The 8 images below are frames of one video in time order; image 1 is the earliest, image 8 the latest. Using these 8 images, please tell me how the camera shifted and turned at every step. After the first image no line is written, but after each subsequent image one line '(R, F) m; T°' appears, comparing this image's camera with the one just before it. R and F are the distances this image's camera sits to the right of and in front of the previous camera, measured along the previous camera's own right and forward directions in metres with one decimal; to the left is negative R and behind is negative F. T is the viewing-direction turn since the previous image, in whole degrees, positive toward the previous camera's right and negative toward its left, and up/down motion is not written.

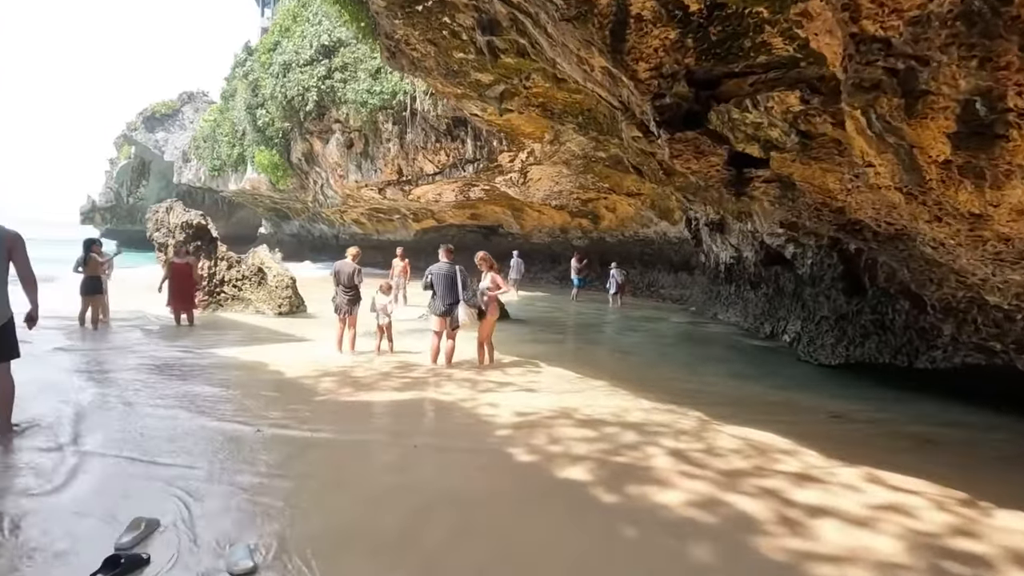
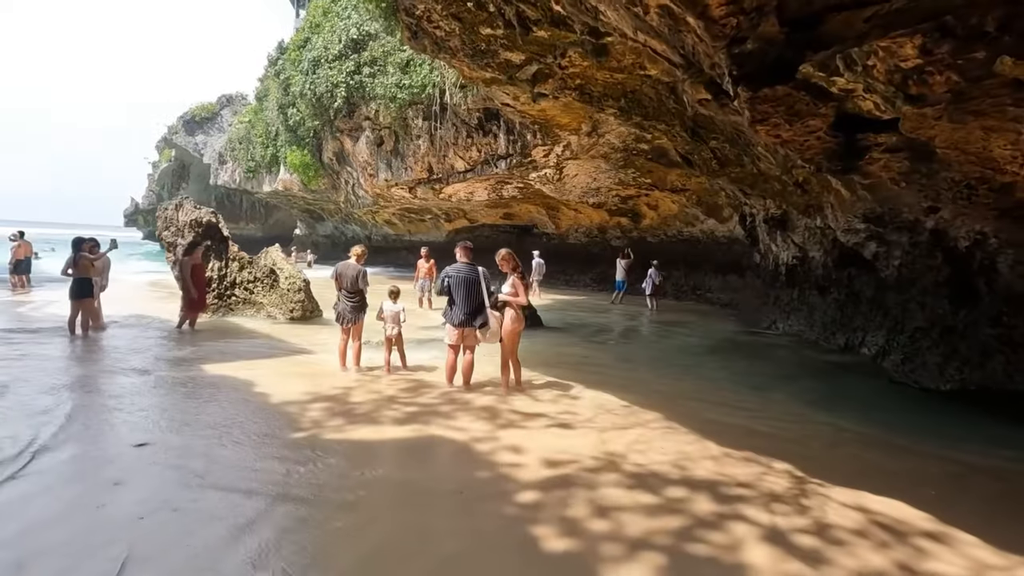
(+0.1, +1.2) m; -4°
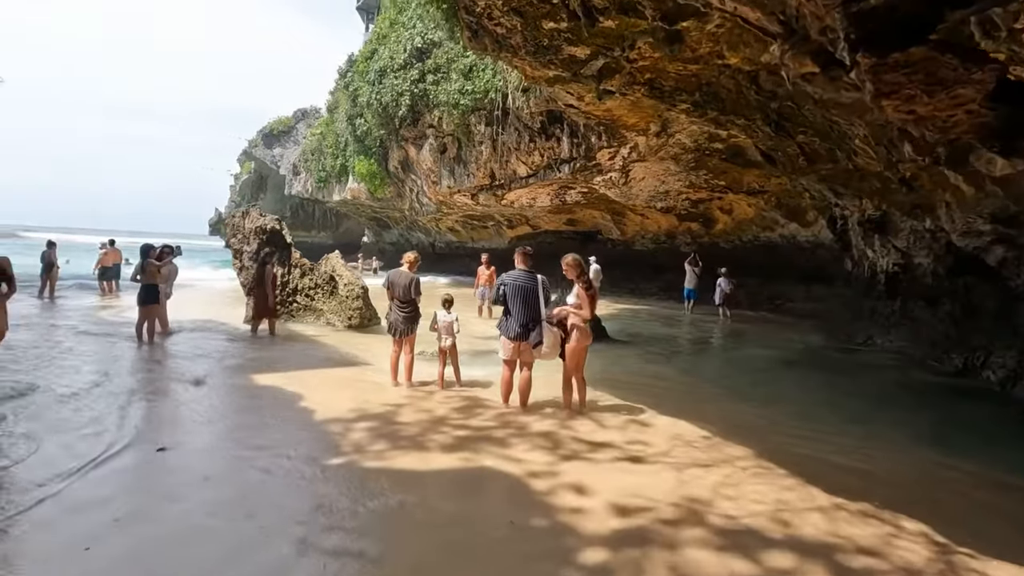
(0.0, +0.5) m; -7°
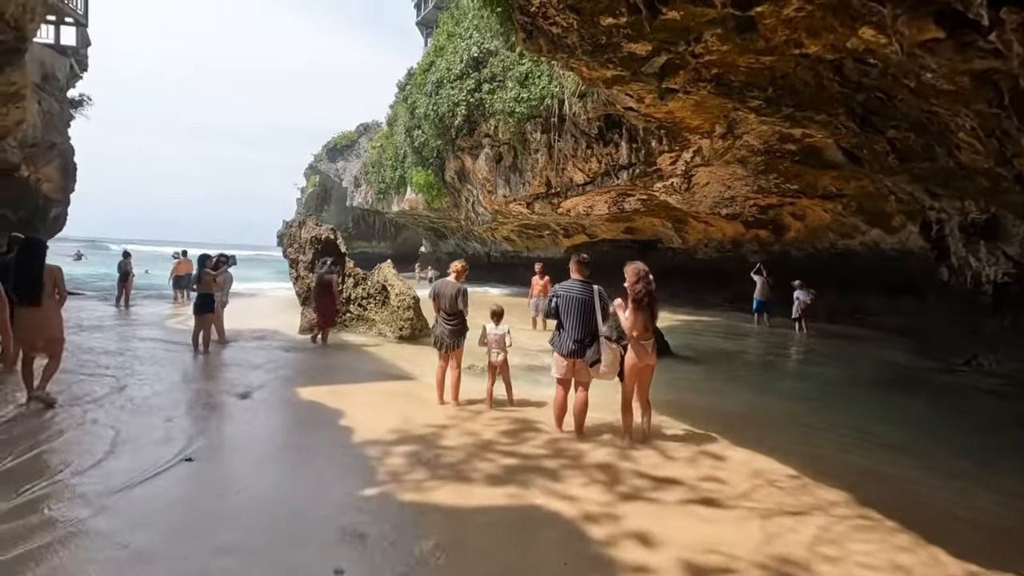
(0.0, +0.4) m; -6°
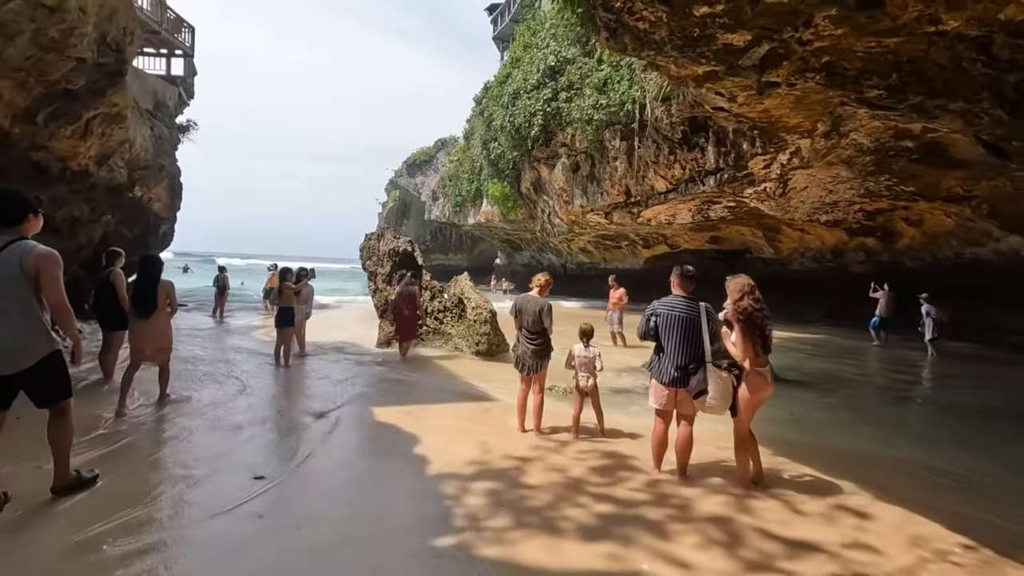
(-0.1, +0.5) m; -8°
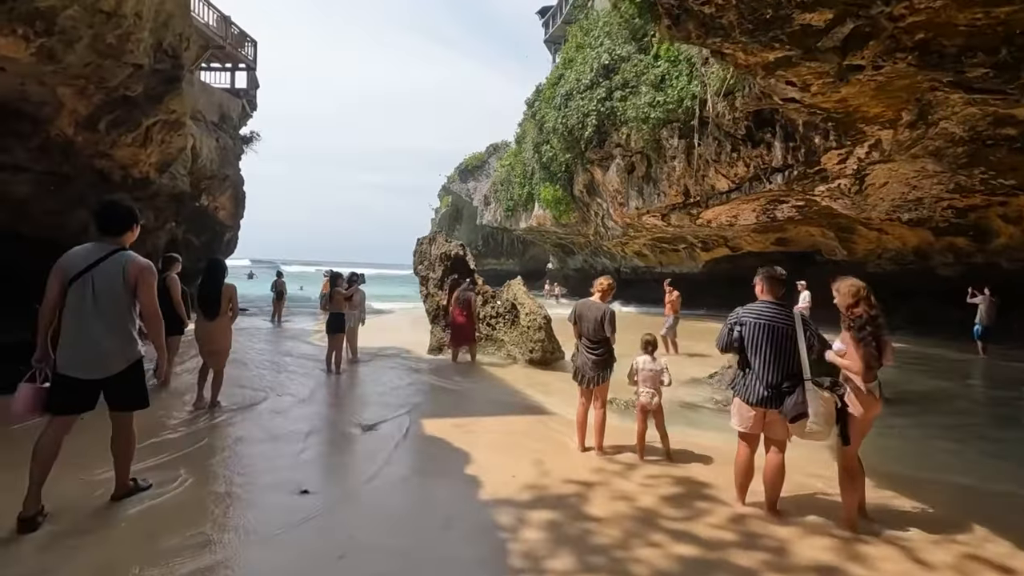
(-0.1, +0.4) m; -5°
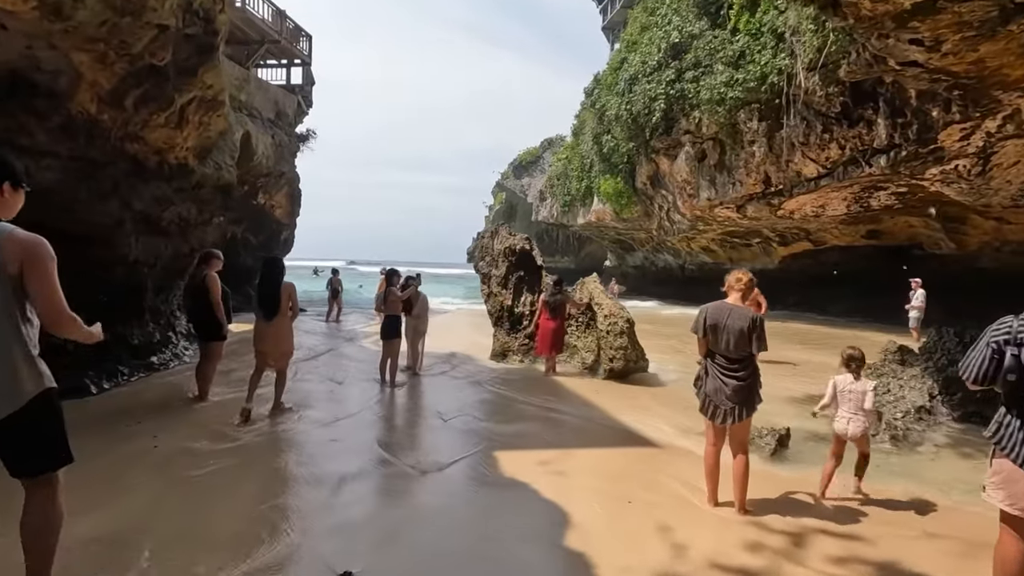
(-0.4, +1.1) m; -5°
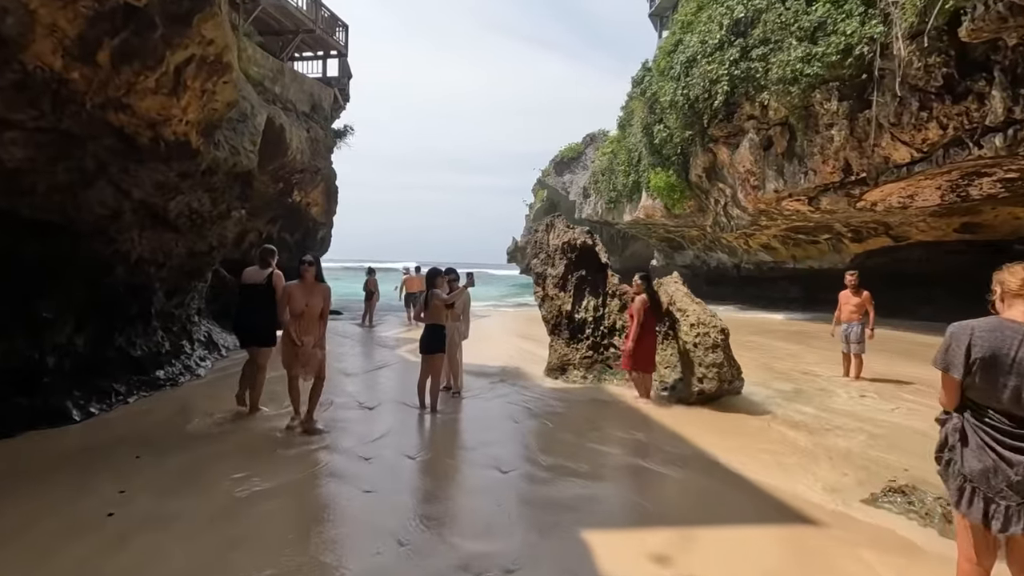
(-0.3, +1.3) m; -4°
